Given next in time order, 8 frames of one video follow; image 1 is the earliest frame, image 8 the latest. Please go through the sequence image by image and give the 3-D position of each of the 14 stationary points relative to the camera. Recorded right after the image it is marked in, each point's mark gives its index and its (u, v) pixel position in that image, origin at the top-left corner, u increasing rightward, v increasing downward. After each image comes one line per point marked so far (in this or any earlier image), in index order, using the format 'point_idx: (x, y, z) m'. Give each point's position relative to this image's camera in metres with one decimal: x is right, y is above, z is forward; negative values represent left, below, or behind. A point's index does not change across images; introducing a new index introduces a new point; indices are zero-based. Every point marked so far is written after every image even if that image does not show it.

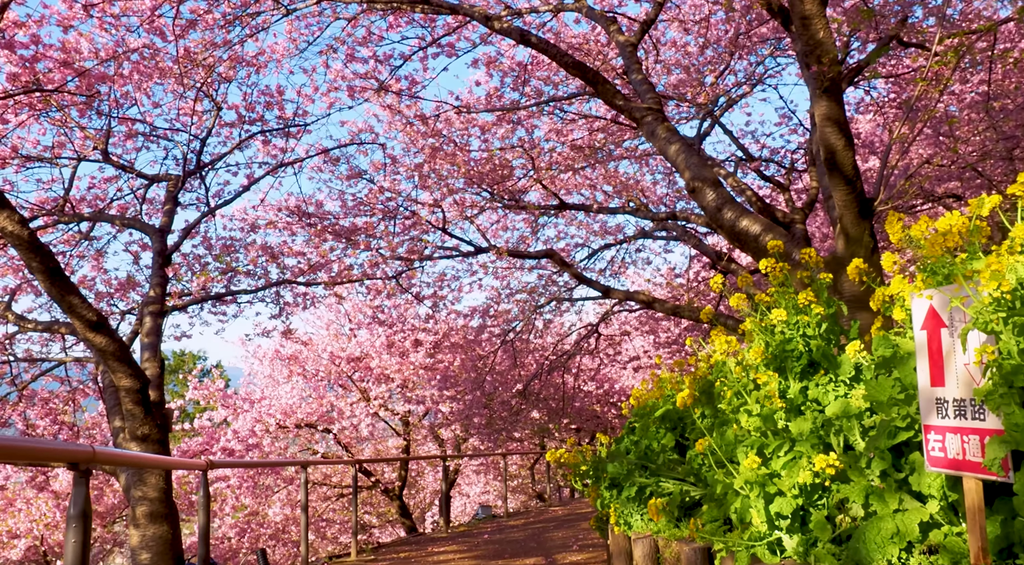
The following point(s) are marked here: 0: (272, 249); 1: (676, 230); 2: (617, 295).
0: (-2.6, +0.4, +8.5) m
1: (+2.3, +0.7, +11.4) m
2: (+1.4, -0.1, +10.4) m
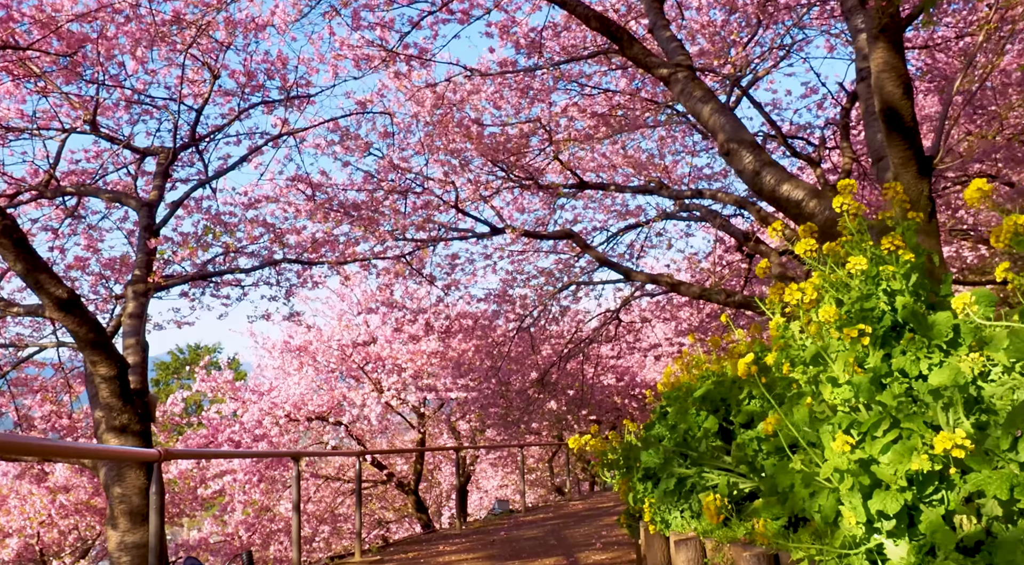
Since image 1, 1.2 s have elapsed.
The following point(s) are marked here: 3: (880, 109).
0: (-2.4, +0.5, +8.0) m
1: (+2.5, +1.0, +10.8) m
2: (+1.6, +0.1, +9.9) m
3: (+2.1, +1.0, +4.4) m
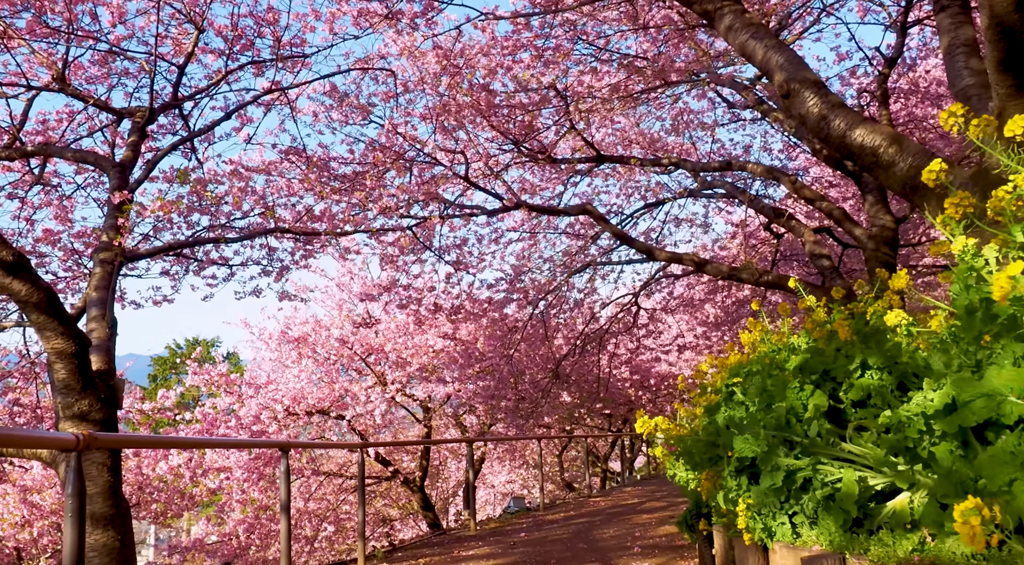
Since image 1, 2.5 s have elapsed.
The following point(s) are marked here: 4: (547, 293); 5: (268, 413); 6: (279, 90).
0: (-2.3, +0.7, +7.3) m
1: (+2.7, +1.2, +10.1) m
2: (+1.7, +0.3, +9.1) m
3: (+2.2, +1.2, +3.7) m
4: (+0.4, -0.1, +9.7) m
5: (-3.7, -2.0, +12.1) m
6: (-2.1, +1.8, +7.3) m
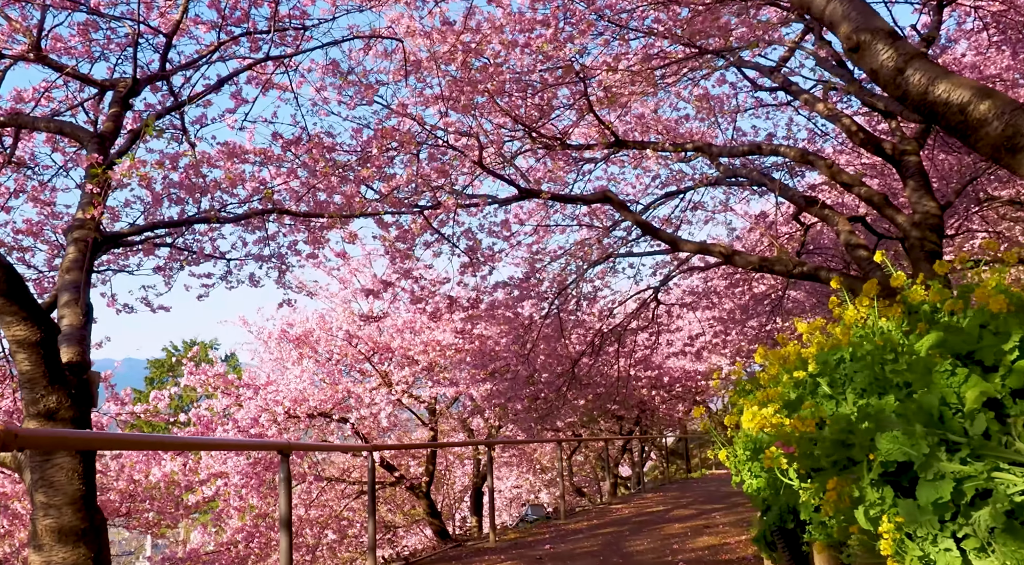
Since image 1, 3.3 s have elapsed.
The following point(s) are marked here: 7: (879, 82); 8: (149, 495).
0: (-2.1, +0.8, +6.7) m
1: (+2.8, +1.3, +9.5) m
2: (+1.9, +0.4, +8.6) m
3: (+2.4, +1.3, +3.1) m
4: (+0.6, -0.1, +9.2) m
5: (-3.6, -2.0, +11.6) m
6: (-2.0, +1.8, +6.7) m
7: (+1.8, +1.0, +4.0) m
8: (-4.9, -2.9, +10.6) m
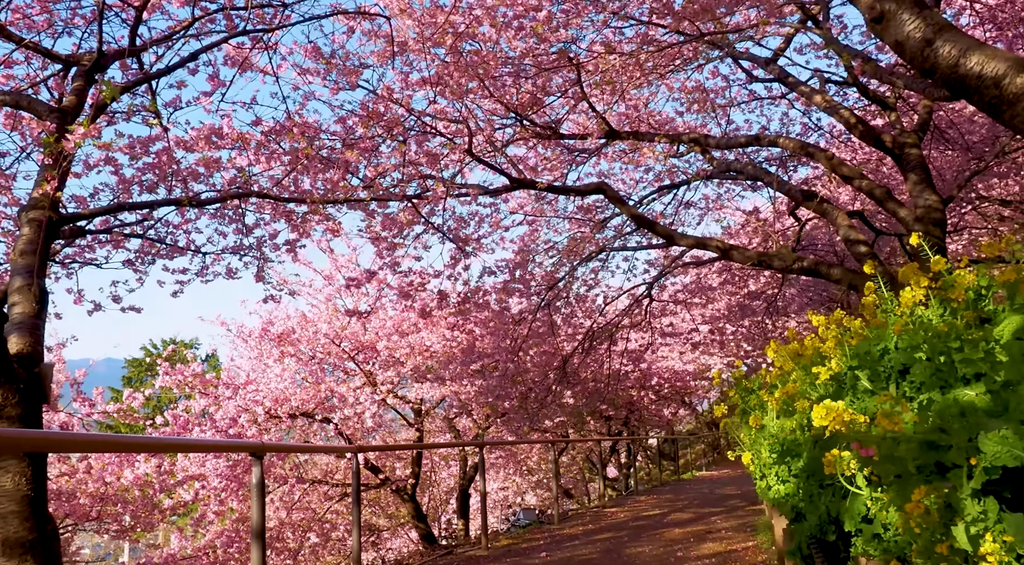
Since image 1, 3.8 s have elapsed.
0: (-2.2, +0.9, +6.4) m
1: (+2.7, +1.4, +9.2) m
2: (+1.8, +0.5, +8.3) m
3: (+2.4, +1.4, +2.8) m
4: (+0.5, 0.0, +8.9) m
5: (-3.7, -1.9, +11.2) m
6: (-2.0, +1.9, +6.3) m
7: (+1.8, +1.0, +3.7) m
8: (-5.0, -2.8, +10.2) m
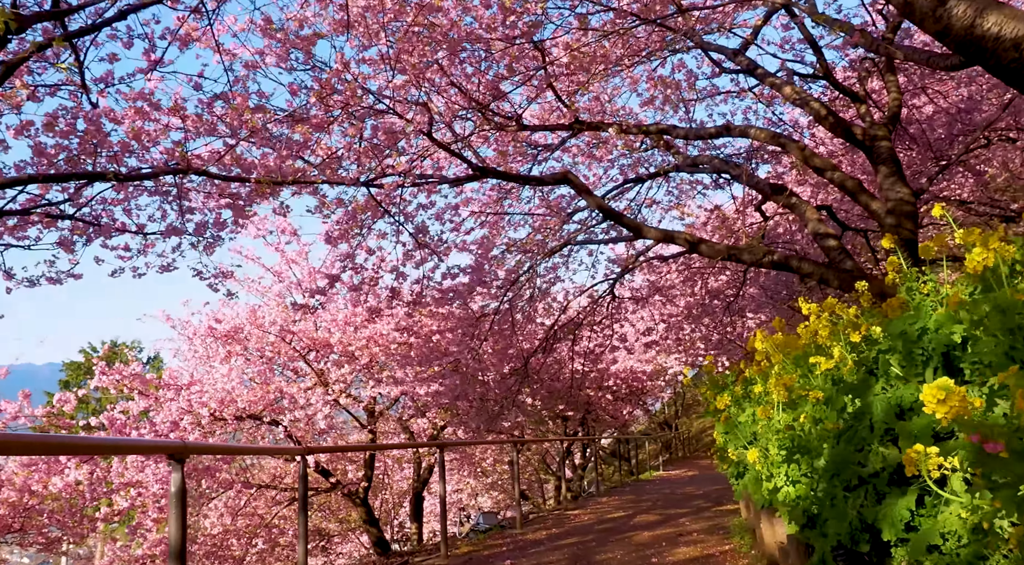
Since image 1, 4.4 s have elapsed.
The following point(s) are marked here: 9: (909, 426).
0: (-2.4, +1.0, +5.8) m
1: (+2.3, +1.4, +9.0) m
2: (+1.4, +0.5, +8.0) m
3: (+2.3, +1.4, +2.6) m
4: (0.0, +0.1, +8.5) m
5: (-4.3, -1.8, +10.5) m
6: (-2.3, +2.0, +5.8) m
7: (+1.7, +1.1, +3.4) m
8: (-5.5, -2.7, +9.5) m
9: (+1.0, -0.4, +2.1) m
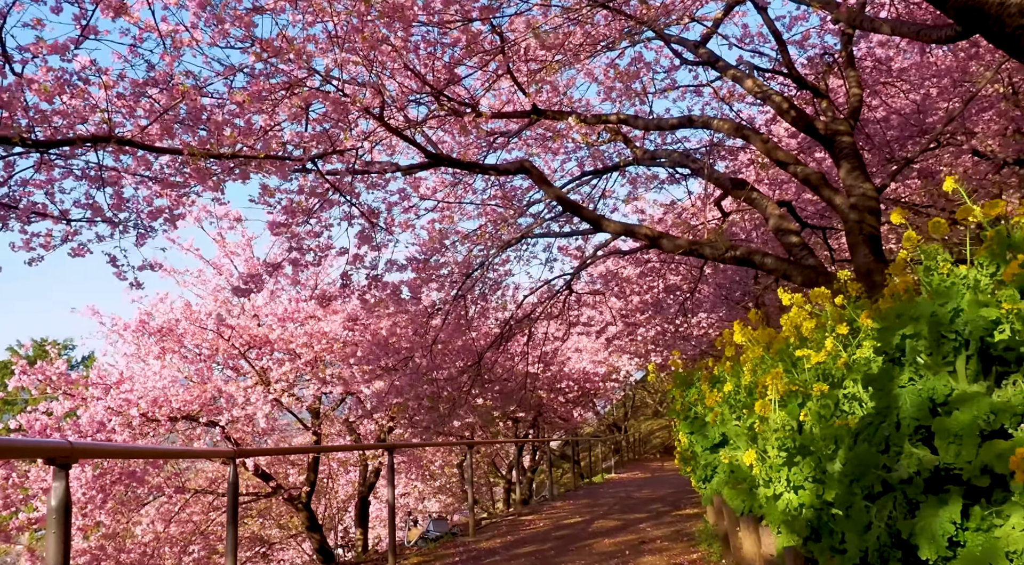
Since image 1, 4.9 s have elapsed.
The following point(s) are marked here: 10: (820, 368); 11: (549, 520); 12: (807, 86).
0: (-2.7, +1.1, +5.3) m
1: (+1.8, +1.4, +8.8) m
2: (+1.0, +0.6, +7.7) m
3: (+2.2, +1.5, +2.4) m
4: (-0.4, +0.1, +8.1) m
5: (-4.9, -1.7, +9.9) m
6: (-2.6, +2.1, +5.3) m
7: (+1.6, +1.2, +3.1) m
8: (-6.1, -2.6, +8.7) m
9: (+1.0, -0.3, +1.8) m
10: (+1.2, -0.3, +3.2) m
11: (+0.4, -2.3, +7.5) m
12: (+3.0, +2.0, +8.0) m
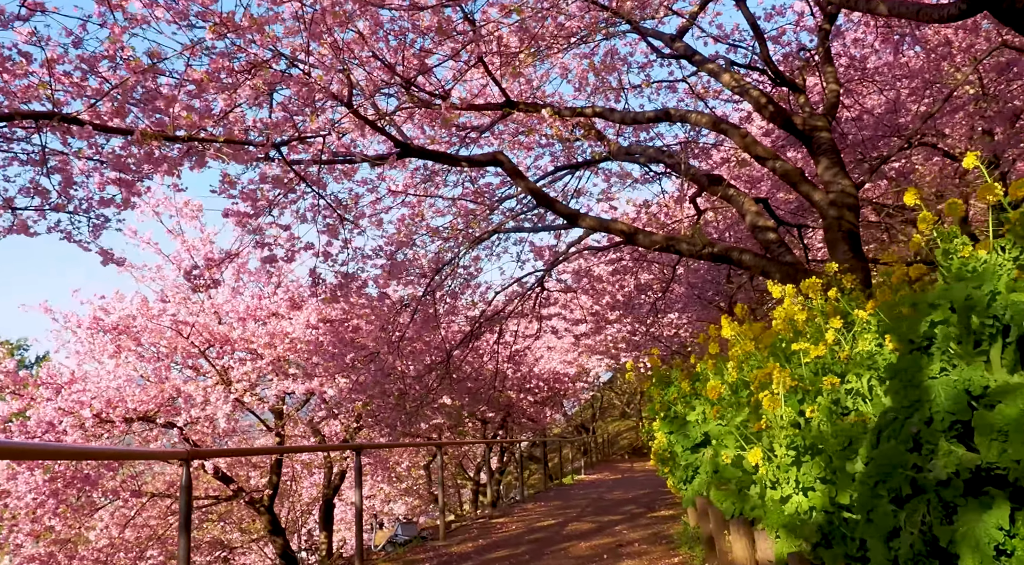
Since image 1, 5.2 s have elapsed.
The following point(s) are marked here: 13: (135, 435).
0: (-2.9, +1.1, +5.0) m
1: (+1.5, +1.5, +8.6) m
2: (+0.7, +0.6, +7.5) m
3: (+2.2, +1.5, +2.3) m
4: (-0.7, +0.2, +7.9) m
5: (-5.3, -1.6, +9.4) m
6: (-2.7, +2.1, +5.0) m
7: (+1.5, +1.2, +3.0) m
8: (-6.4, -2.5, +8.2) m
9: (+1.0, -0.3, +1.6) m
10: (+1.2, -0.3, +3.0) m
11: (+0.1, -2.2, +7.3) m
12: (+2.7, +2.0, +7.9) m
13: (-4.8, -1.9, +10.1) m
